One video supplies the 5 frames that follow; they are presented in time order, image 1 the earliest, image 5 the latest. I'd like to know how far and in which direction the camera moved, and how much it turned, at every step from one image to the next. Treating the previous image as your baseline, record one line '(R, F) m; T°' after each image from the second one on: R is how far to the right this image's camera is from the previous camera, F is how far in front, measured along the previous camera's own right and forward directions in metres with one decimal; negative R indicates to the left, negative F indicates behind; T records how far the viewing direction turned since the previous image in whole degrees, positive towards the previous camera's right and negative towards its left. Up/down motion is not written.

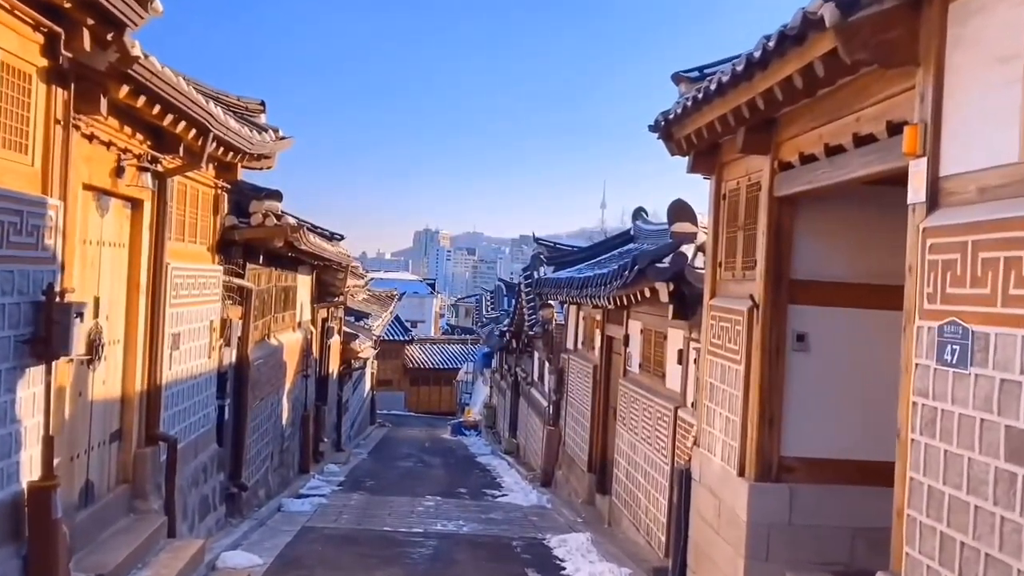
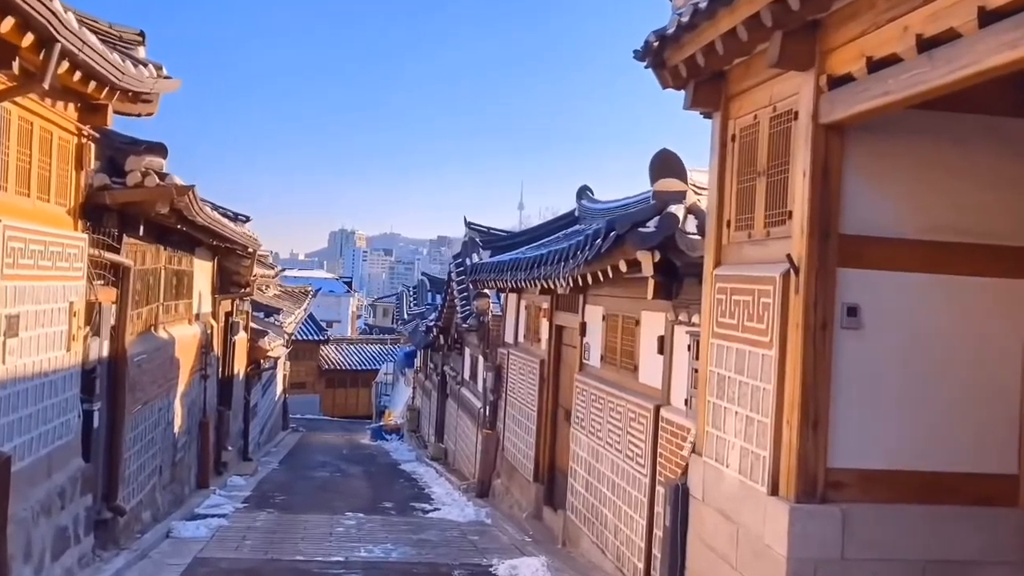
(-0.2, +1.5) m; +5°
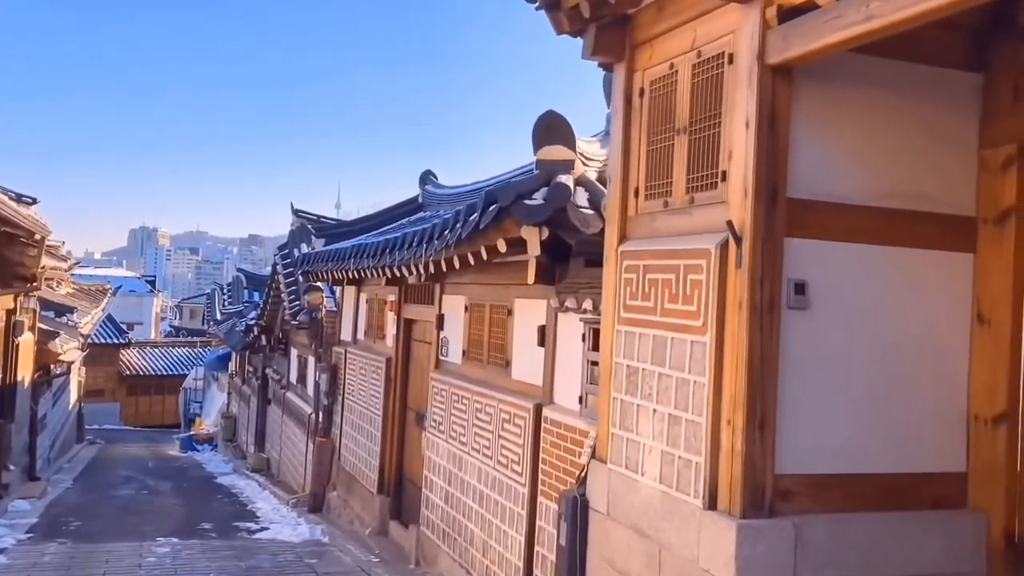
(-0.2, +0.9) m; +11°
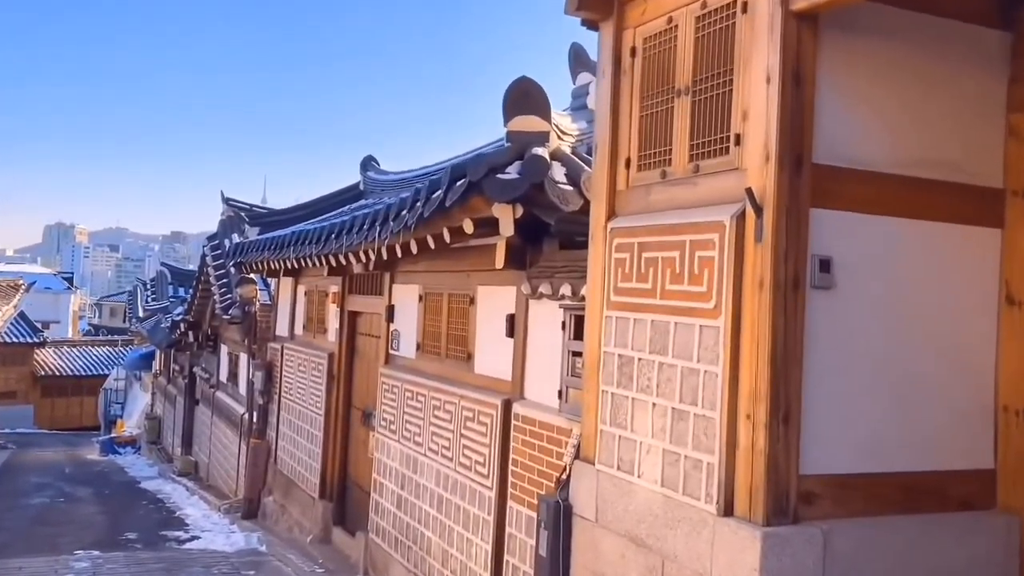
(-0.2, +0.5) m; +4°
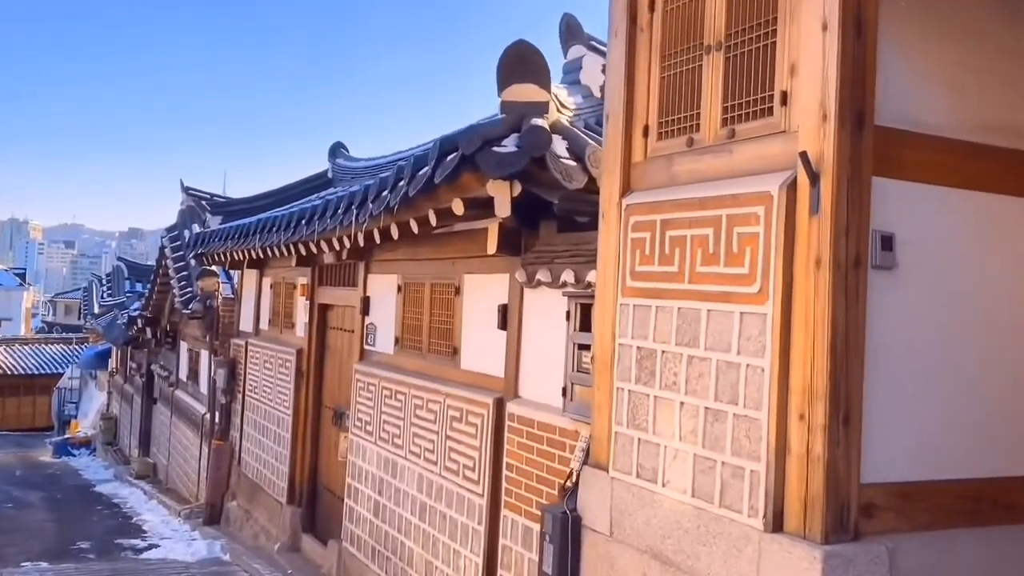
(-0.2, +0.5) m; +2°
